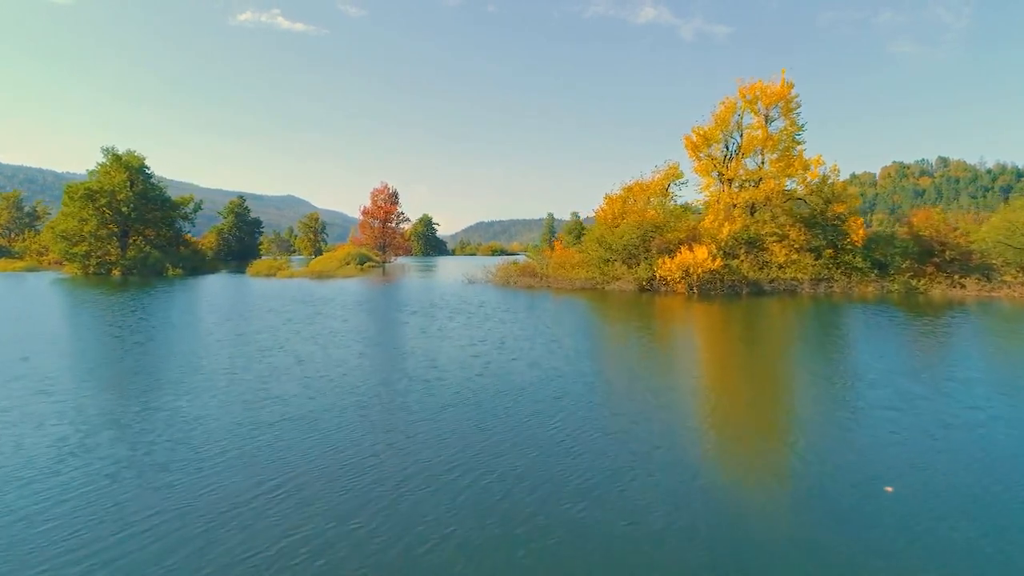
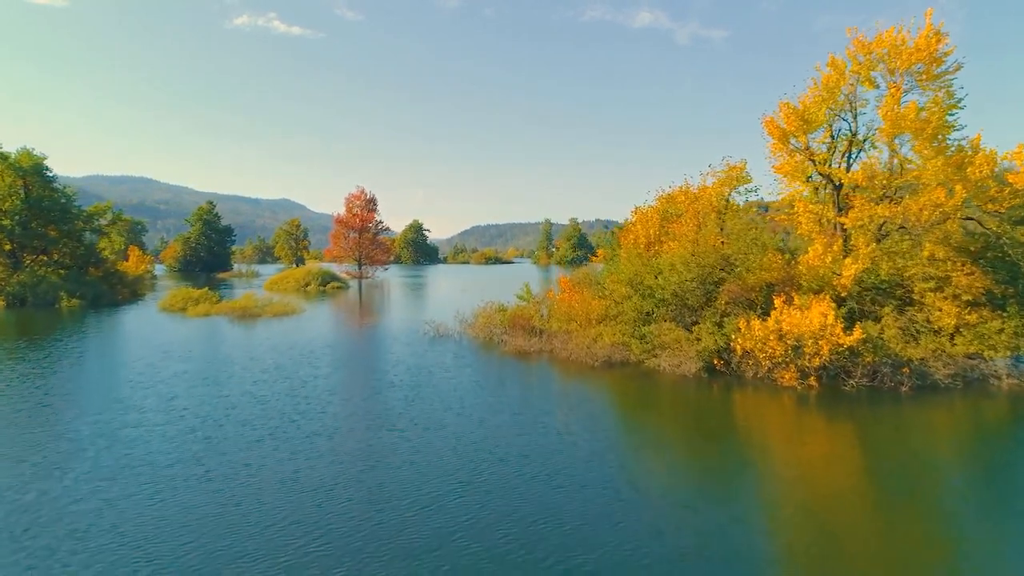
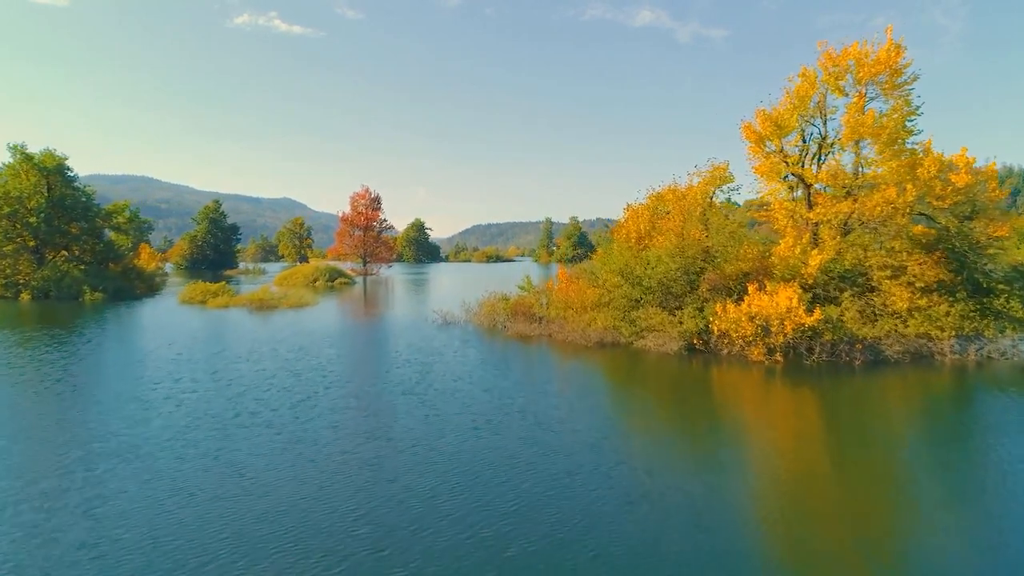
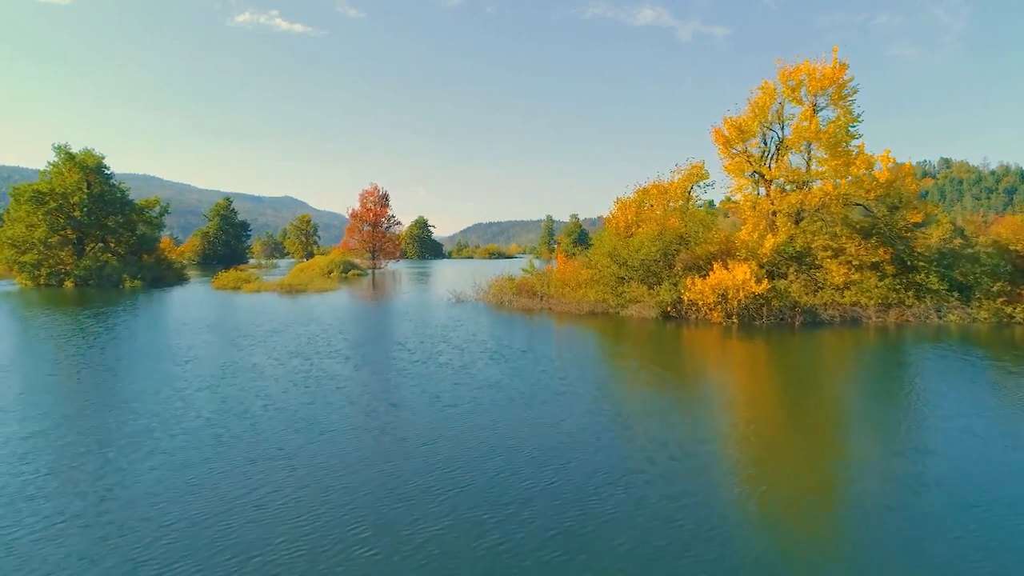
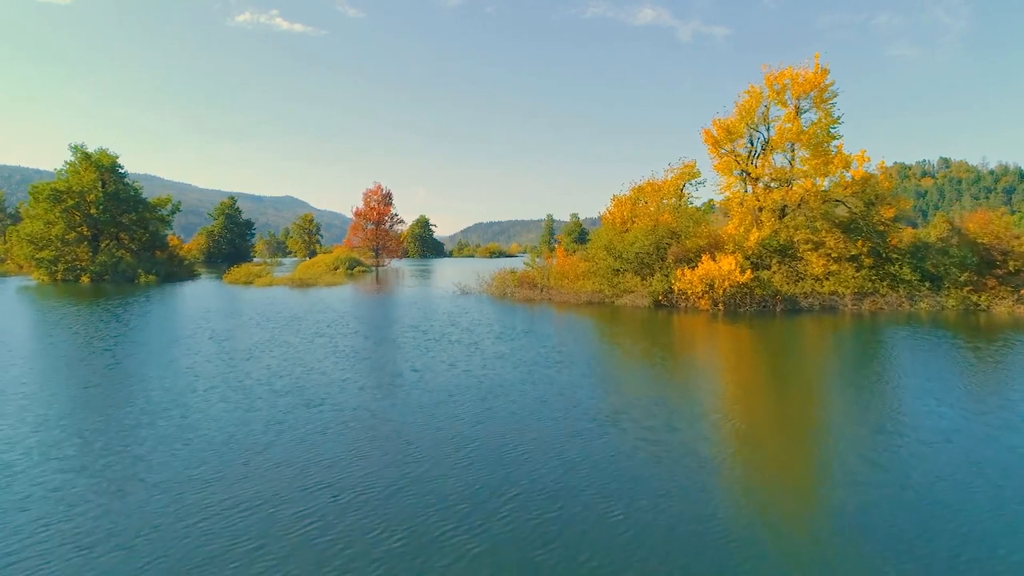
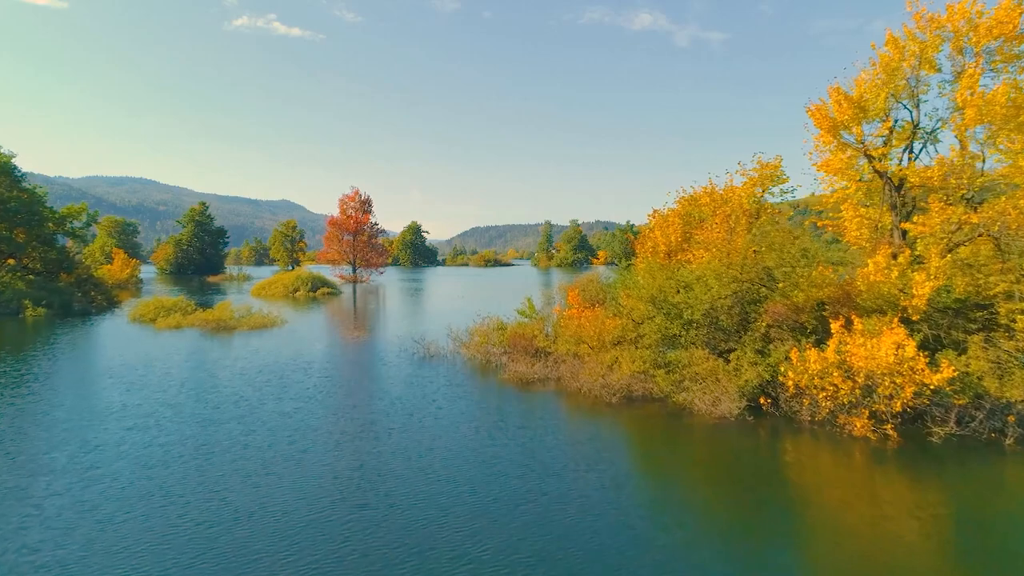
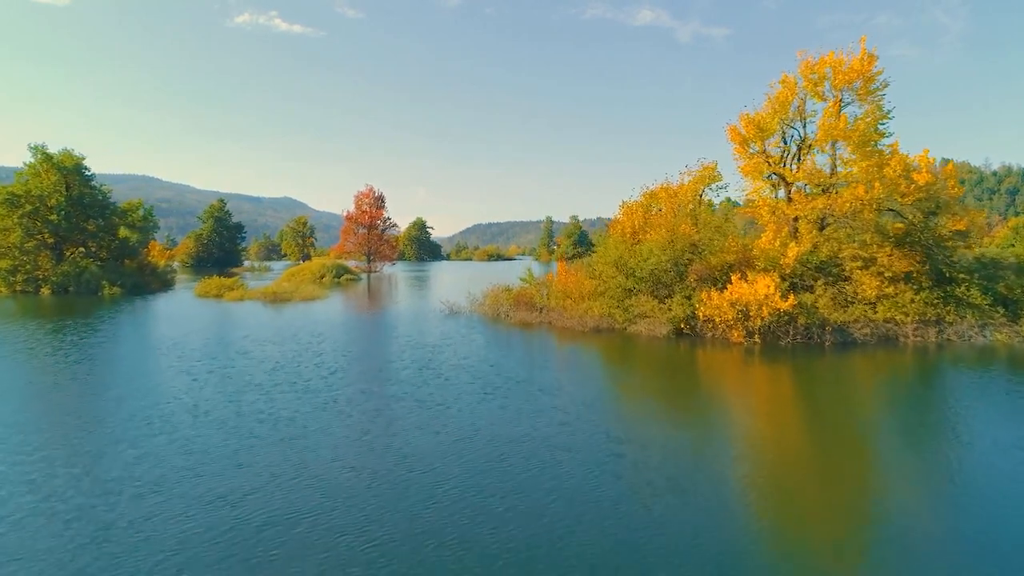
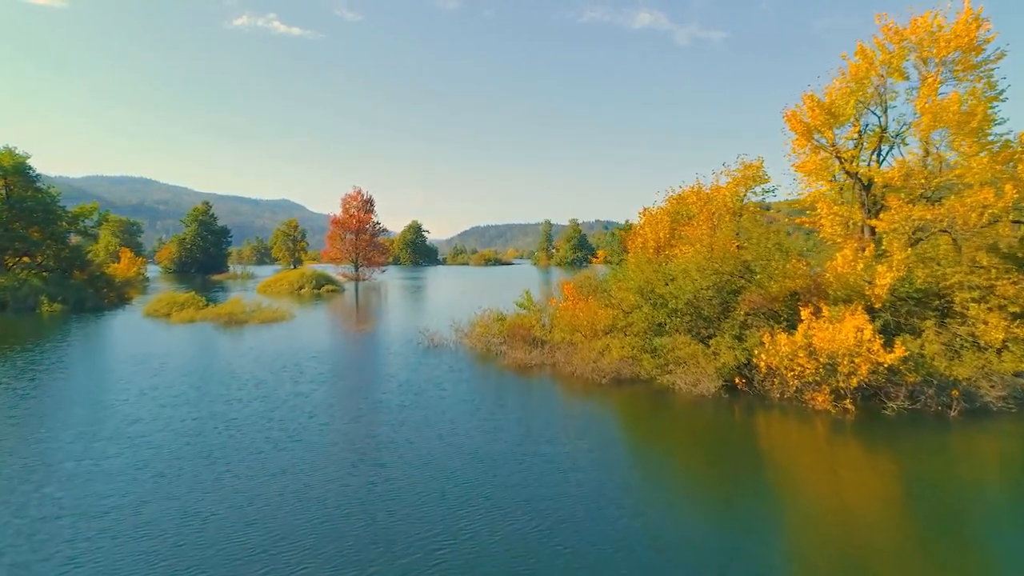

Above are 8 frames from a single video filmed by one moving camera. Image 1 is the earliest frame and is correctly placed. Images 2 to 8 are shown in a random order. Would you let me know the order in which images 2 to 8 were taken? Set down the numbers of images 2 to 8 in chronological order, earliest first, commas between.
5, 4, 7, 3, 2, 8, 6
